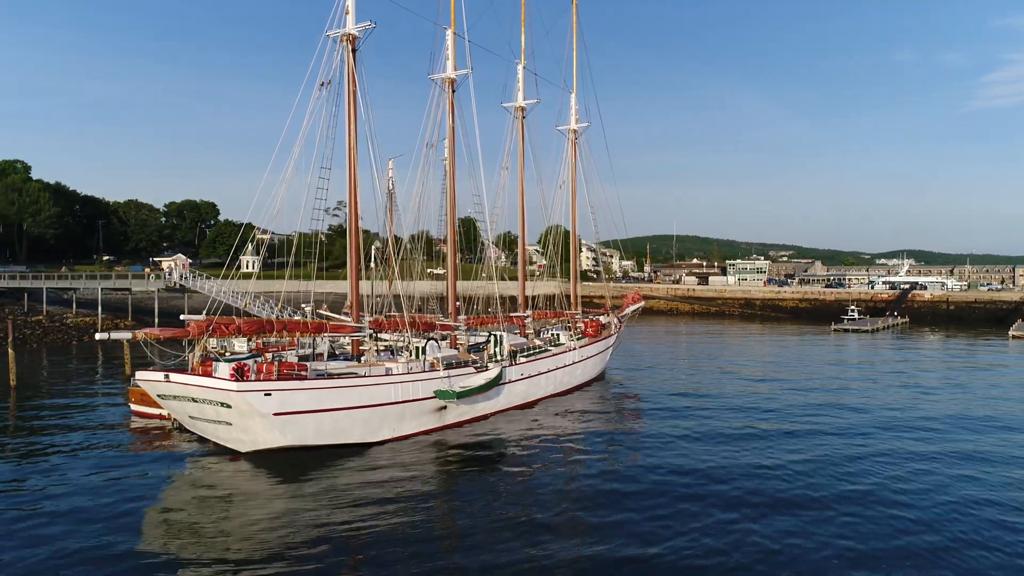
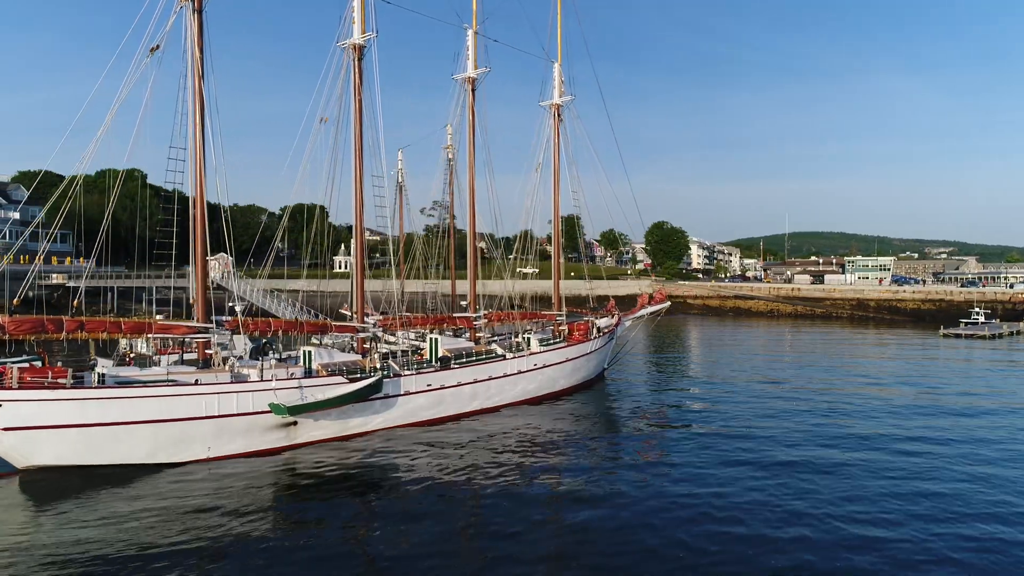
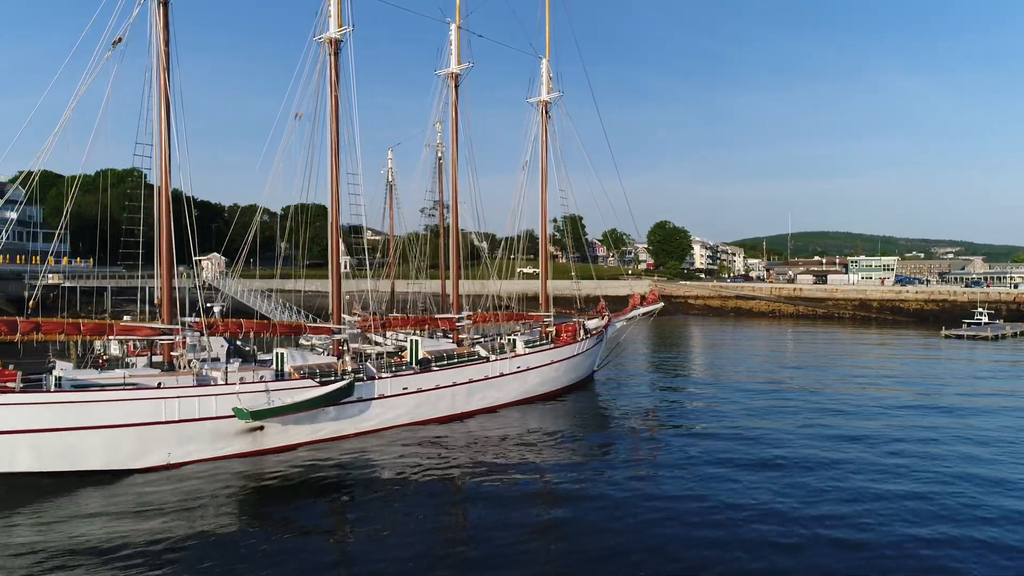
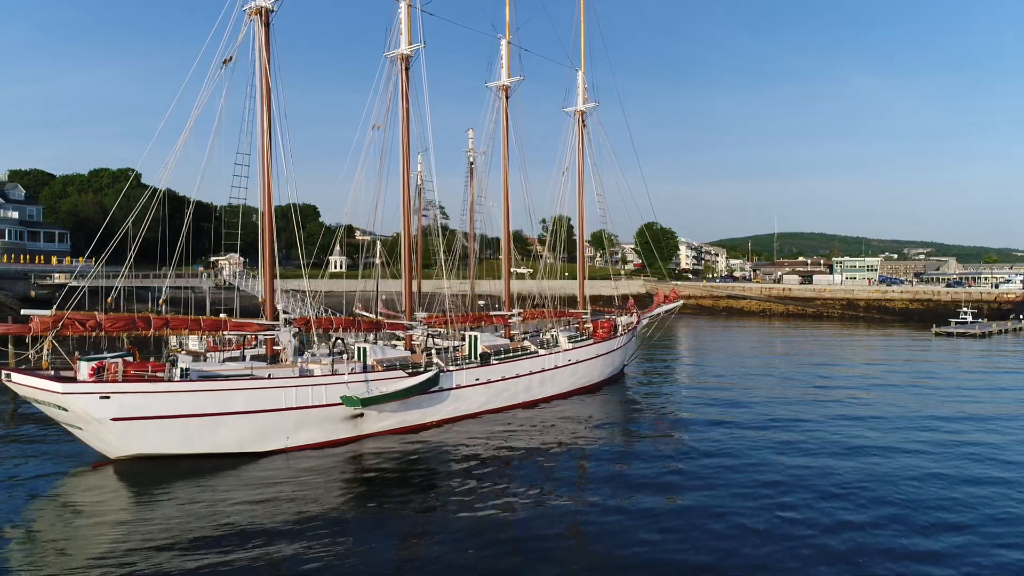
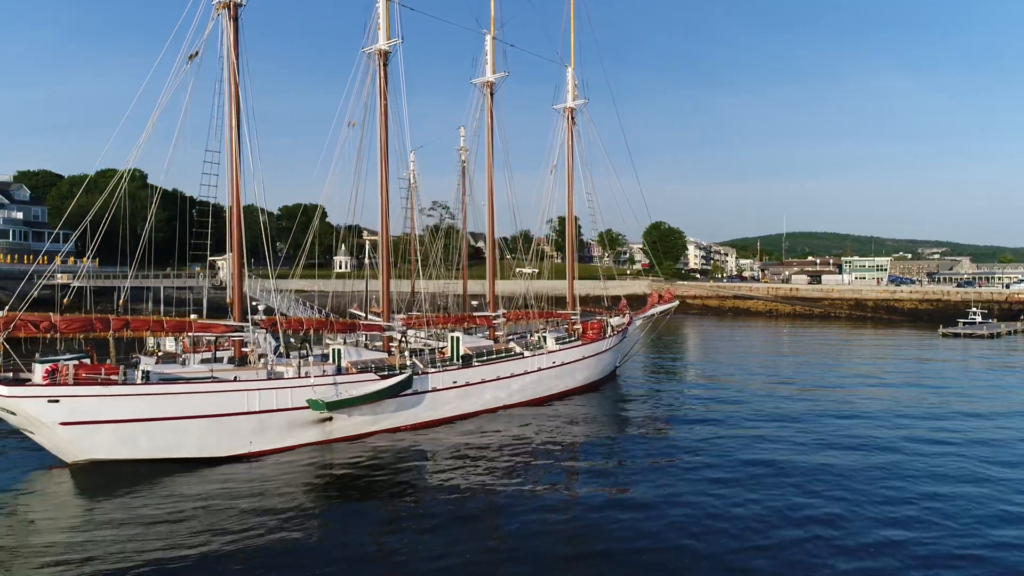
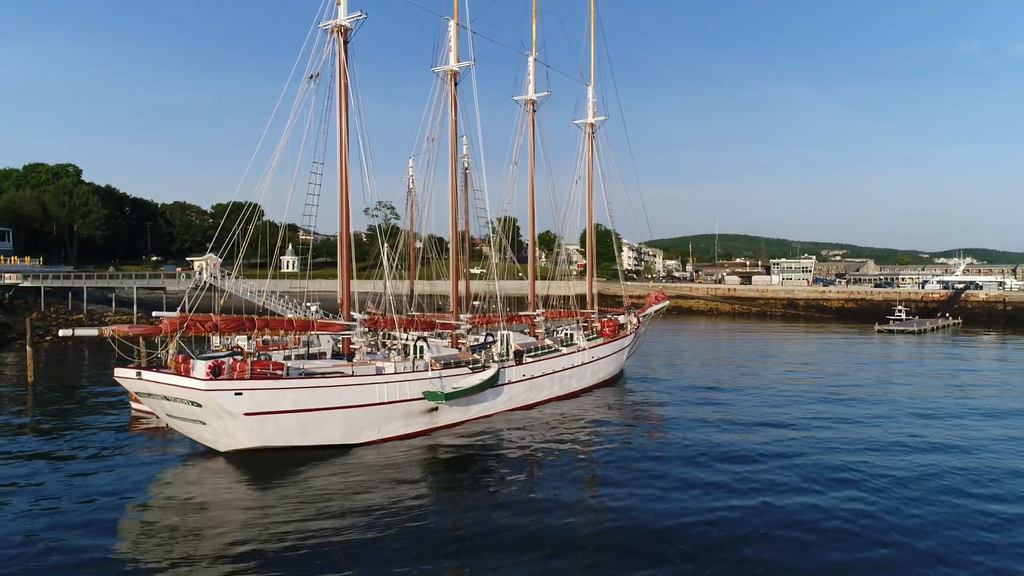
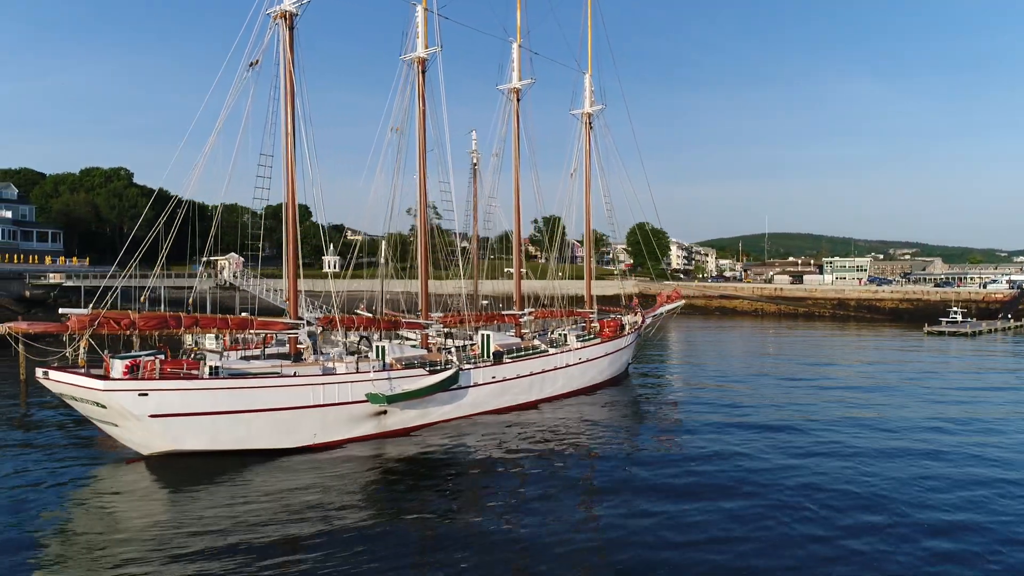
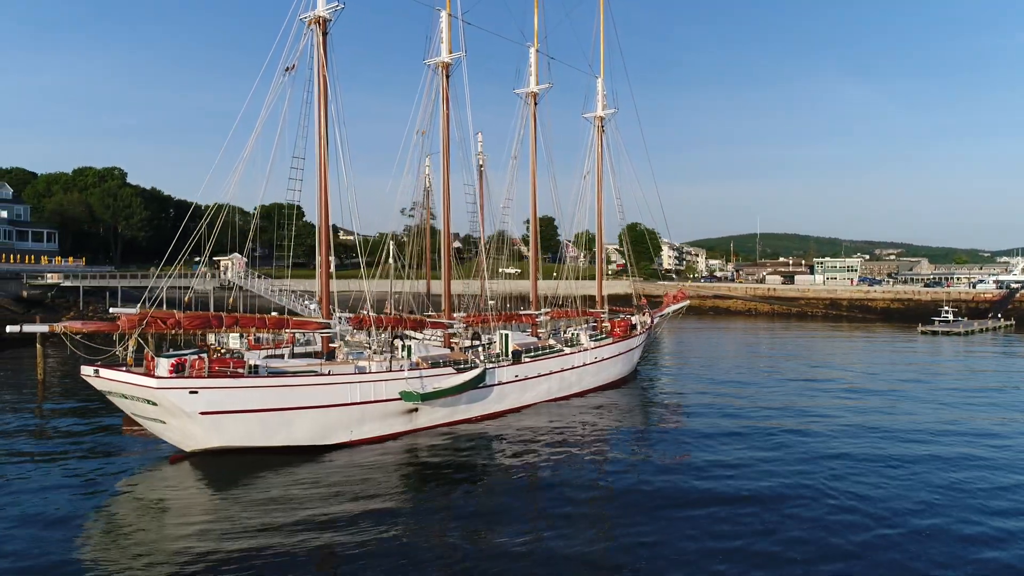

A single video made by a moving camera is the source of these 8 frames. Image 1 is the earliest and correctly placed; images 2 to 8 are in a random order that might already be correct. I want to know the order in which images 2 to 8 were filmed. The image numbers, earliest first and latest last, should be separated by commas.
6, 8, 7, 4, 5, 2, 3
